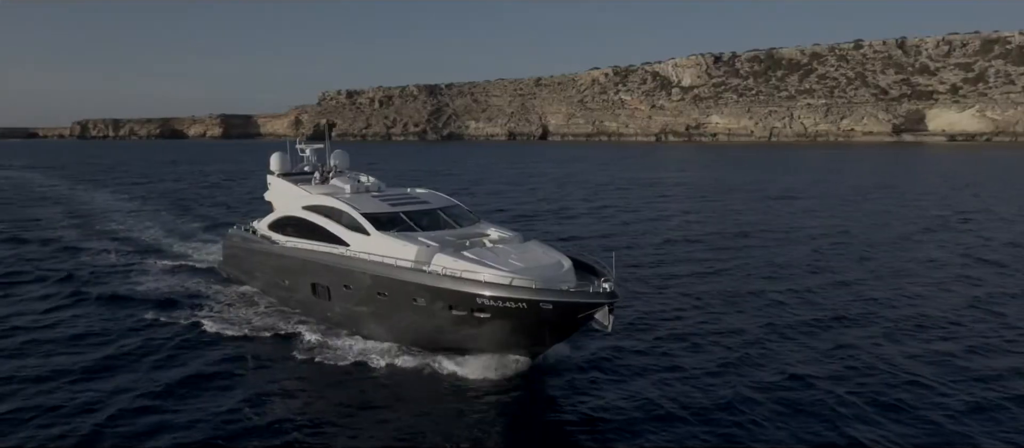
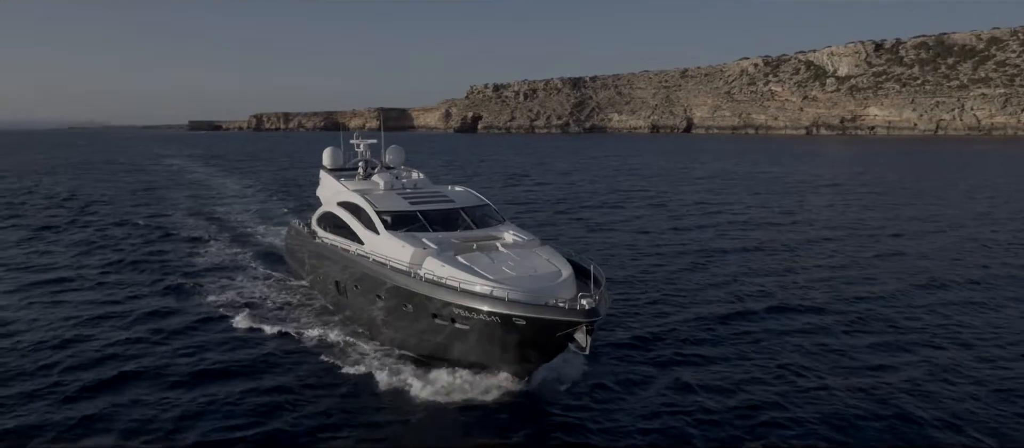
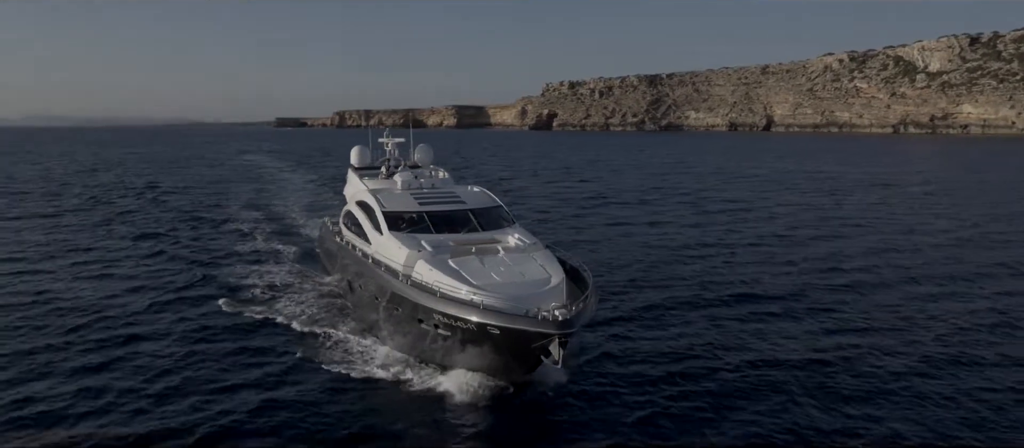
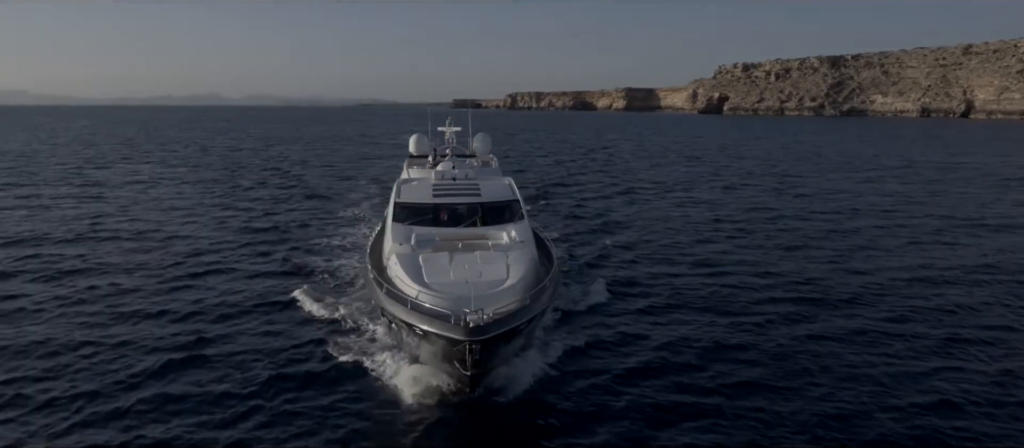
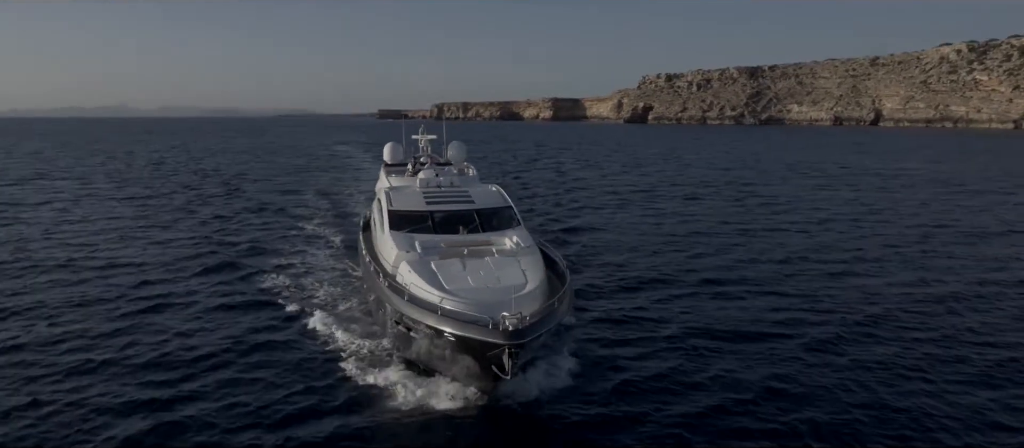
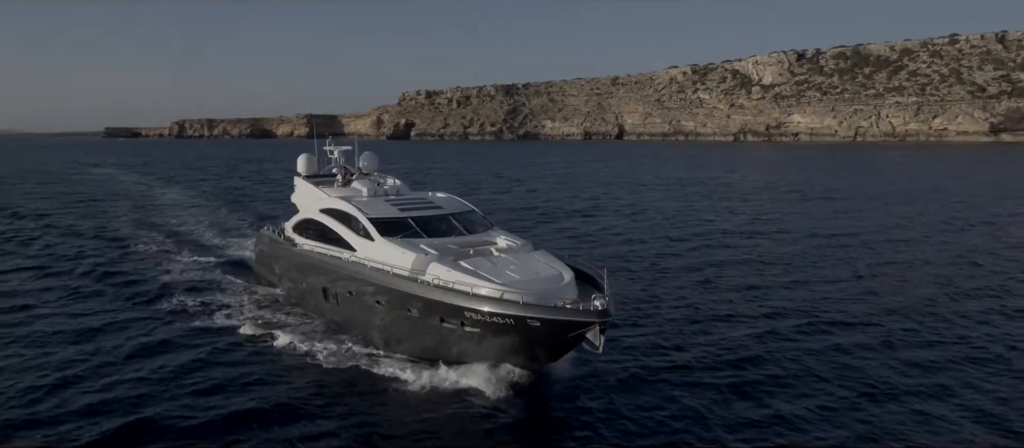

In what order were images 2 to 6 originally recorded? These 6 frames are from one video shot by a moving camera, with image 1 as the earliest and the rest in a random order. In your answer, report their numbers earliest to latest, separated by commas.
6, 2, 3, 5, 4
